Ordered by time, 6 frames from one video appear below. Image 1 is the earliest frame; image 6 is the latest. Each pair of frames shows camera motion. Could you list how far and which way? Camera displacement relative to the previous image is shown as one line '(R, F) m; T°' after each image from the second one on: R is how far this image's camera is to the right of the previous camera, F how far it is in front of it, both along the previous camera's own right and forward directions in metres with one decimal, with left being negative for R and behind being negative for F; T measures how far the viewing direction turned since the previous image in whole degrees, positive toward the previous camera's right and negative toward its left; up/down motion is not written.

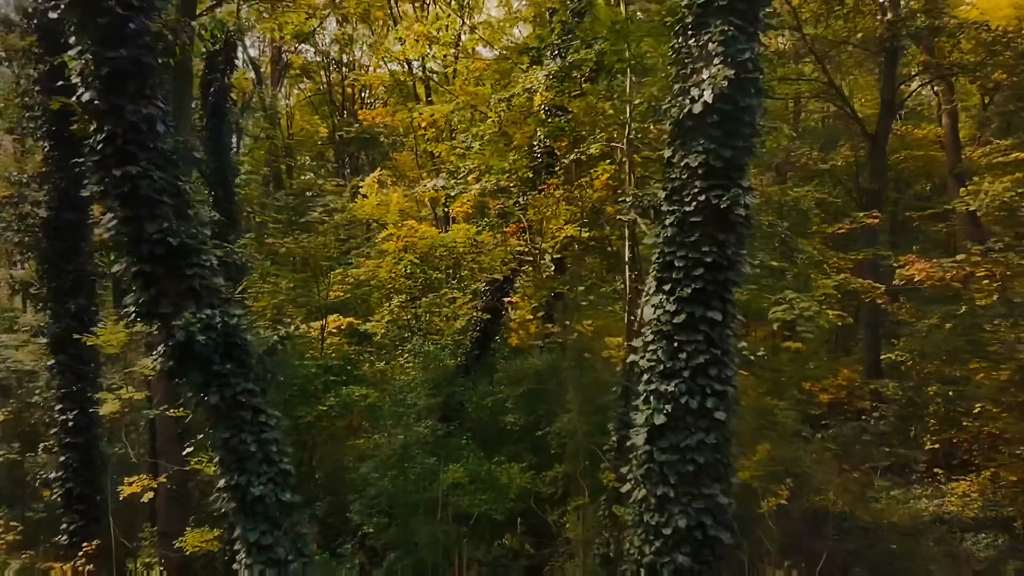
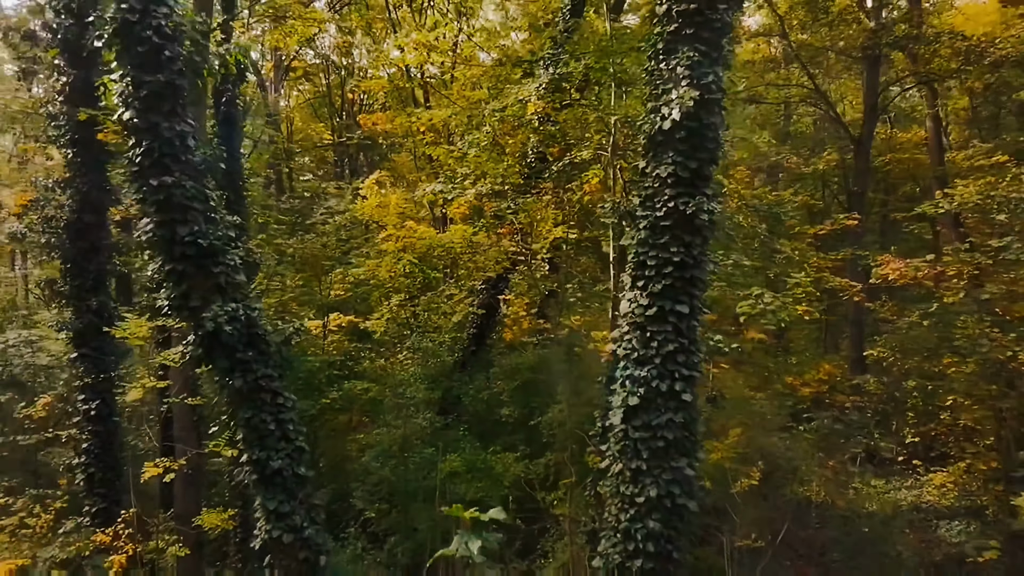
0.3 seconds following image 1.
(0.0, -0.6) m; 0°
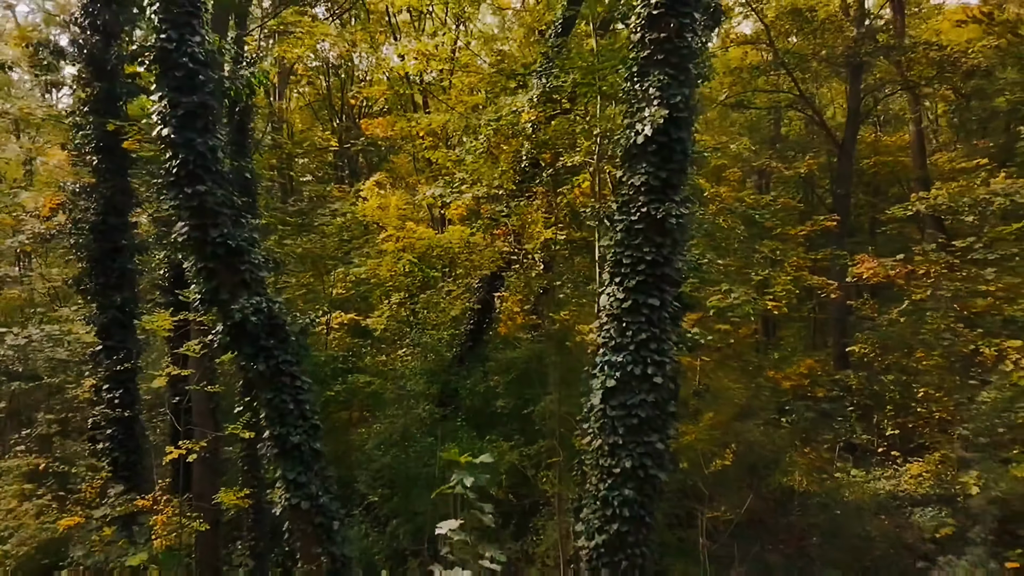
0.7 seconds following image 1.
(0.0, -0.7) m; 0°
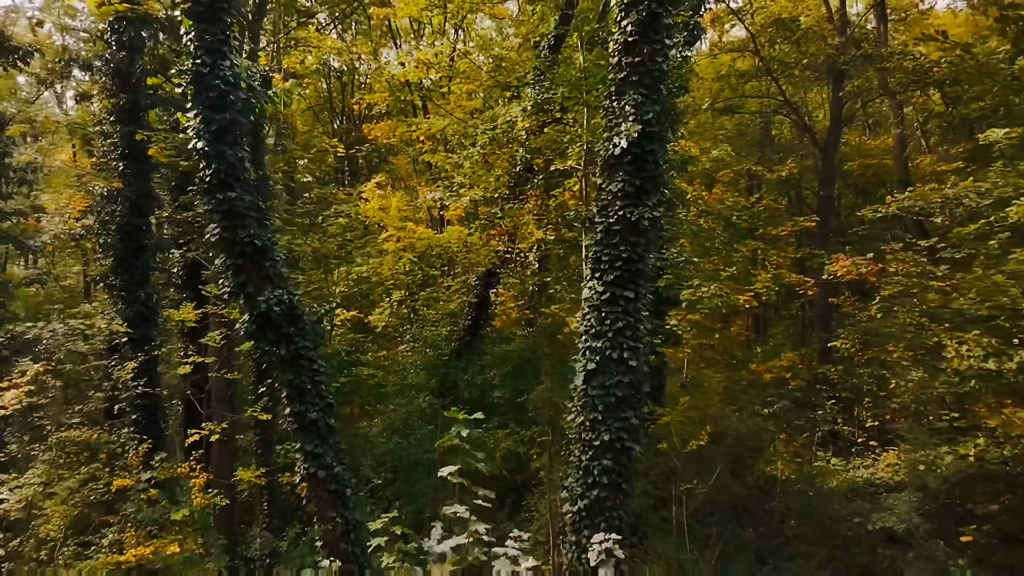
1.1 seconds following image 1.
(0.0, -0.8) m; 0°
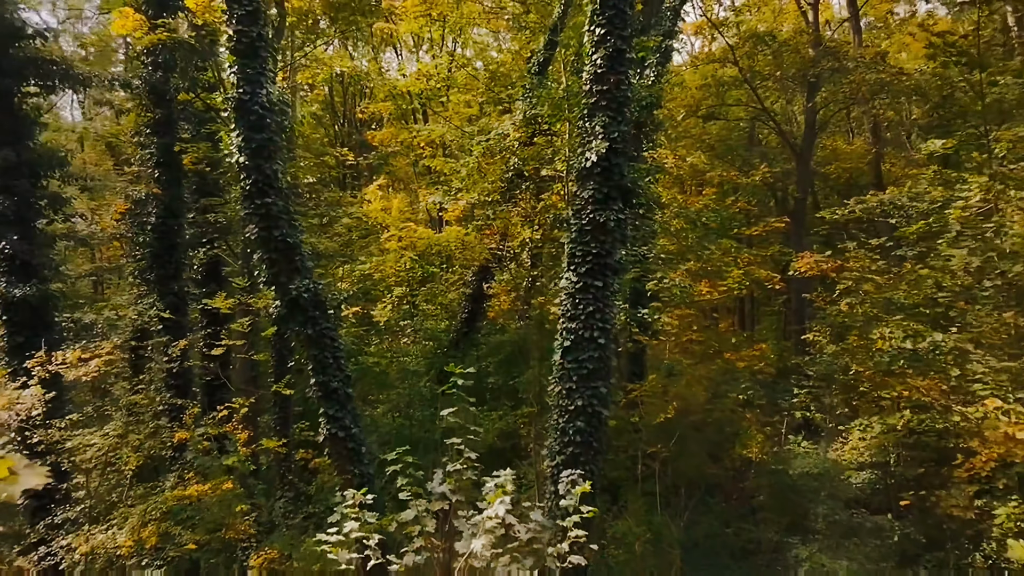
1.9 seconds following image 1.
(+0.1, -1.3) m; 0°
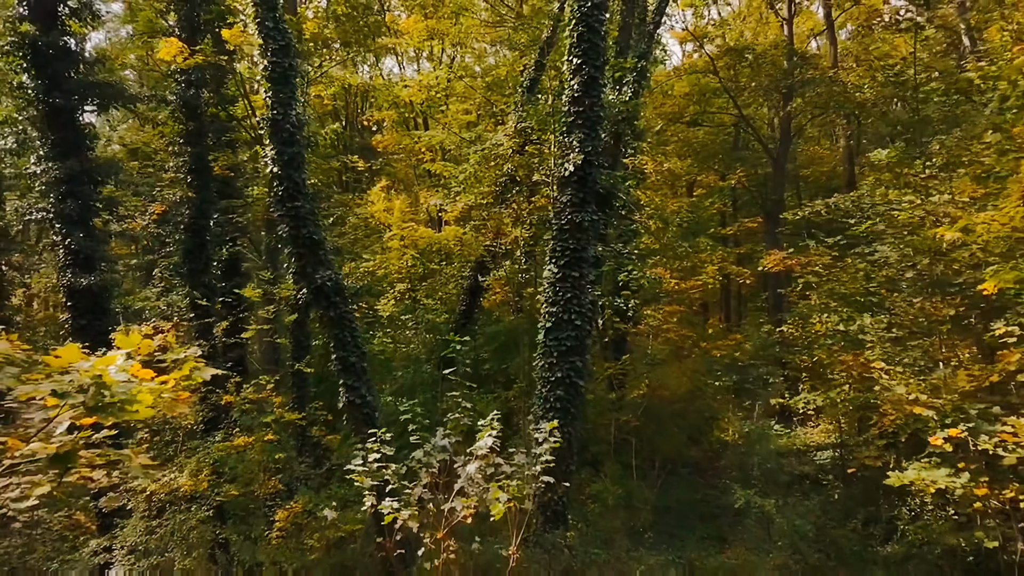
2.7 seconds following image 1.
(+0.1, -1.5) m; 0°
